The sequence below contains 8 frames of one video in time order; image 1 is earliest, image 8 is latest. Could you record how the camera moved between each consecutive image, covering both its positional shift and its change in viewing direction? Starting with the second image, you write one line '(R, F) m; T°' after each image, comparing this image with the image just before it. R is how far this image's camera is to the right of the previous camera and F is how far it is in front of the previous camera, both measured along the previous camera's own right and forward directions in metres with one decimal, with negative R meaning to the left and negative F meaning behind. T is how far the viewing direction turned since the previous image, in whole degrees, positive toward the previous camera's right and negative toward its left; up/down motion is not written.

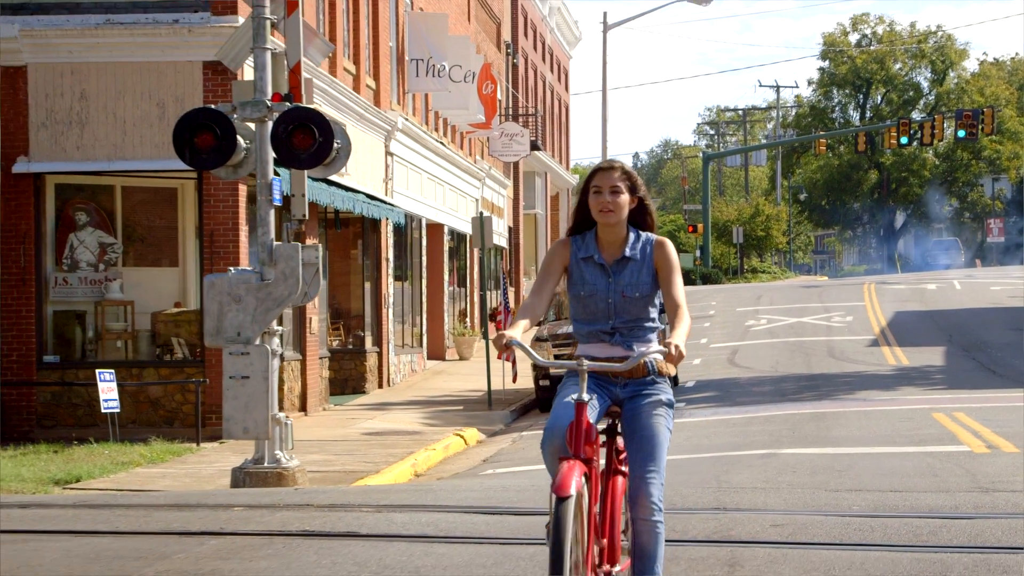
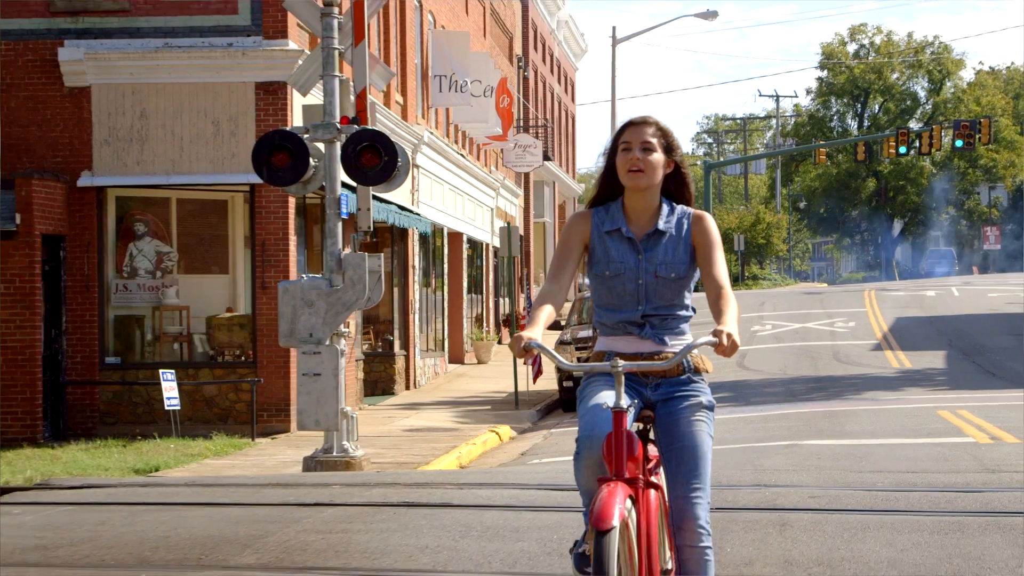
(-0.4, -1.0) m; 0°
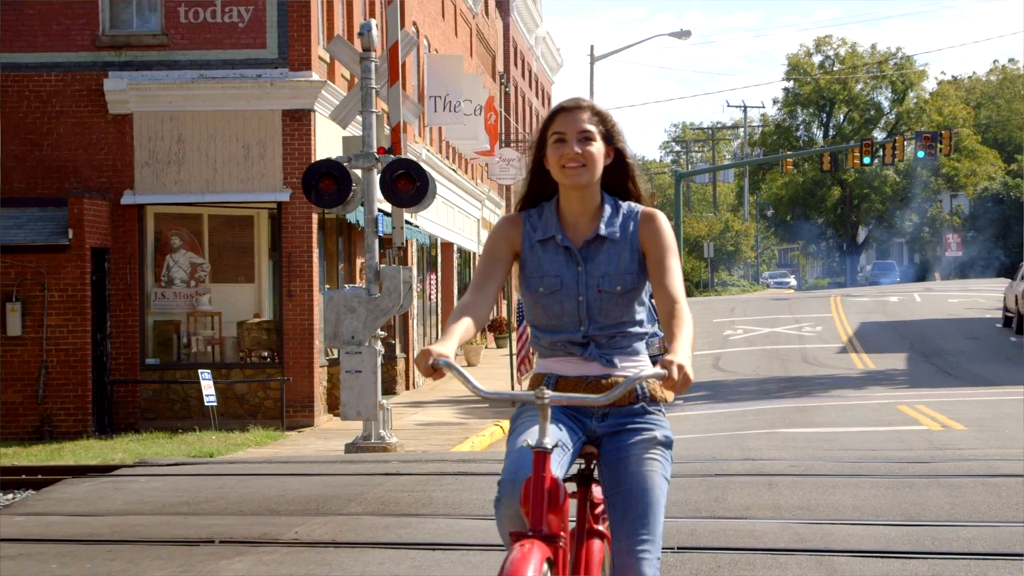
(-0.5, -1.6) m; +1°
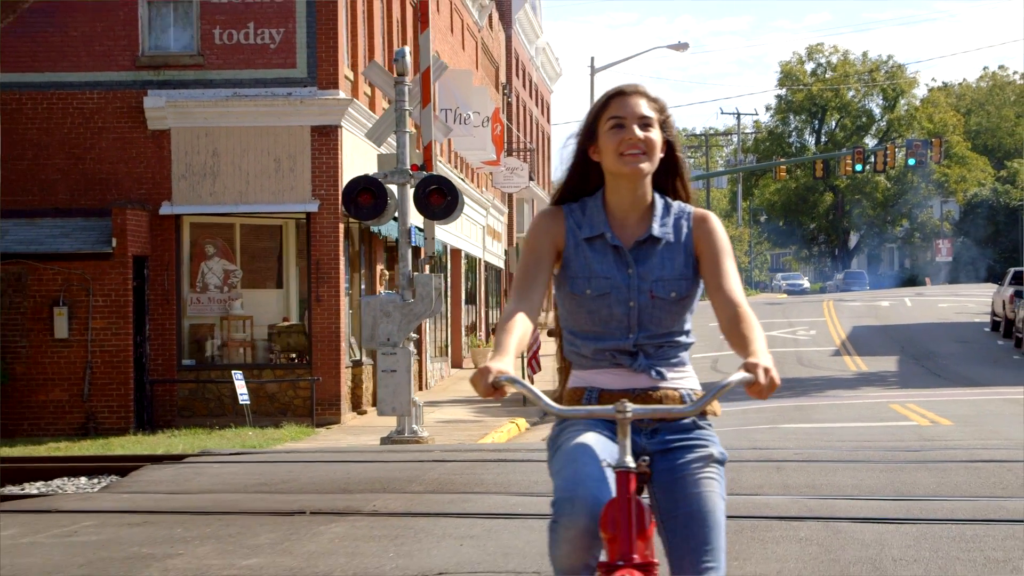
(-0.3, -1.1) m; 0°
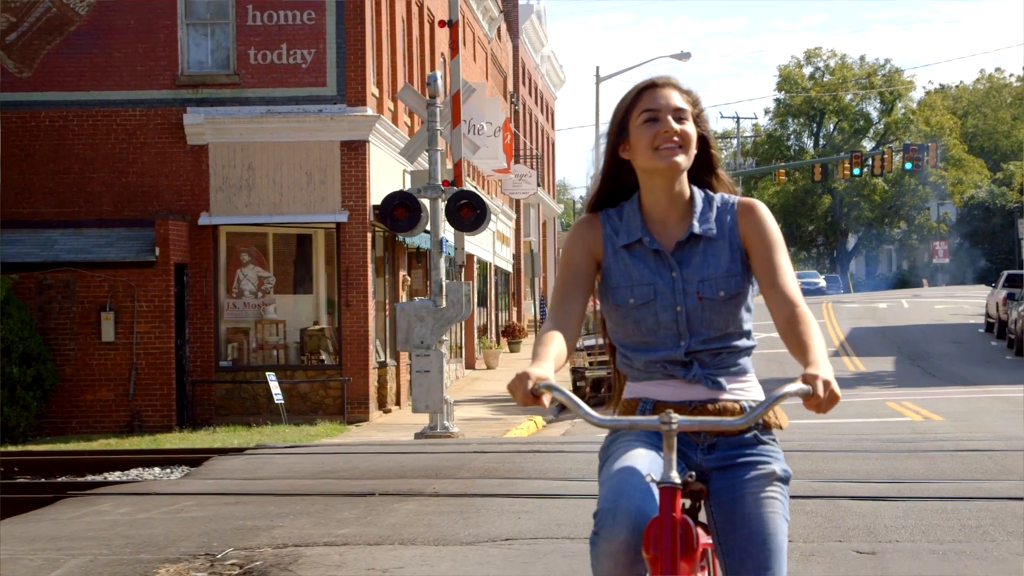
(-0.3, -1.1) m; 0°
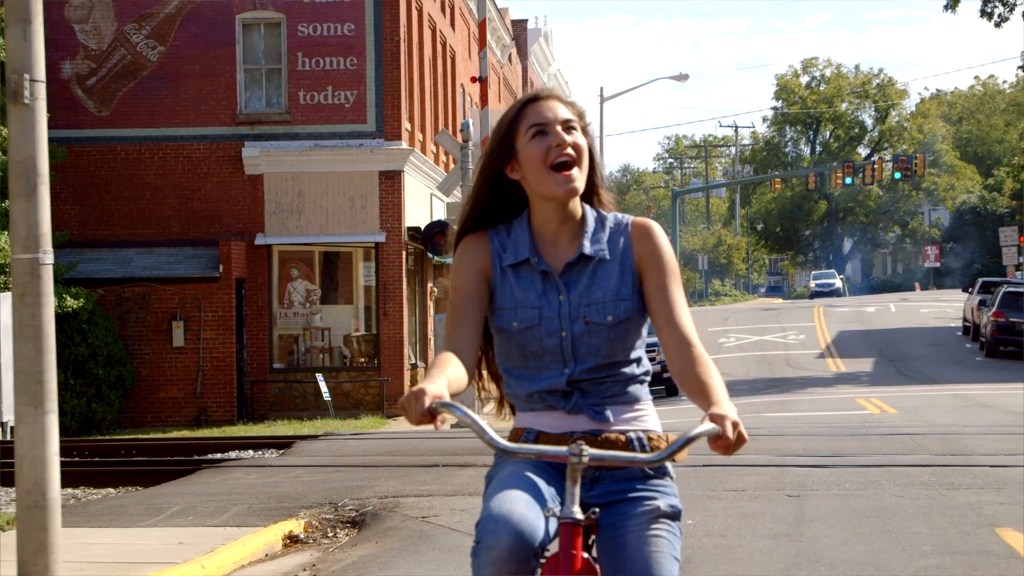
(-0.3, -2.7) m; 0°
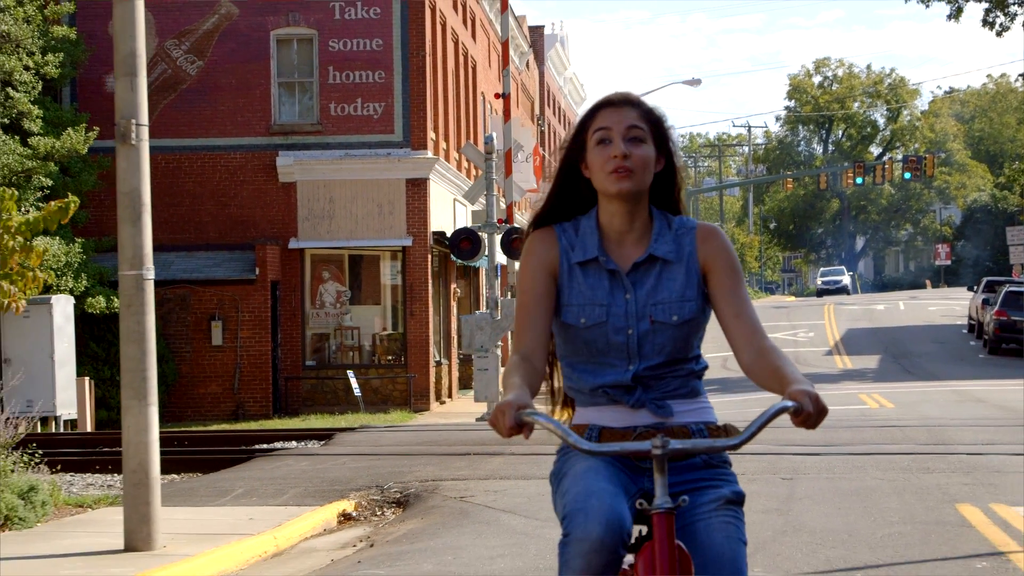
(-0.1, -1.2) m; -1°
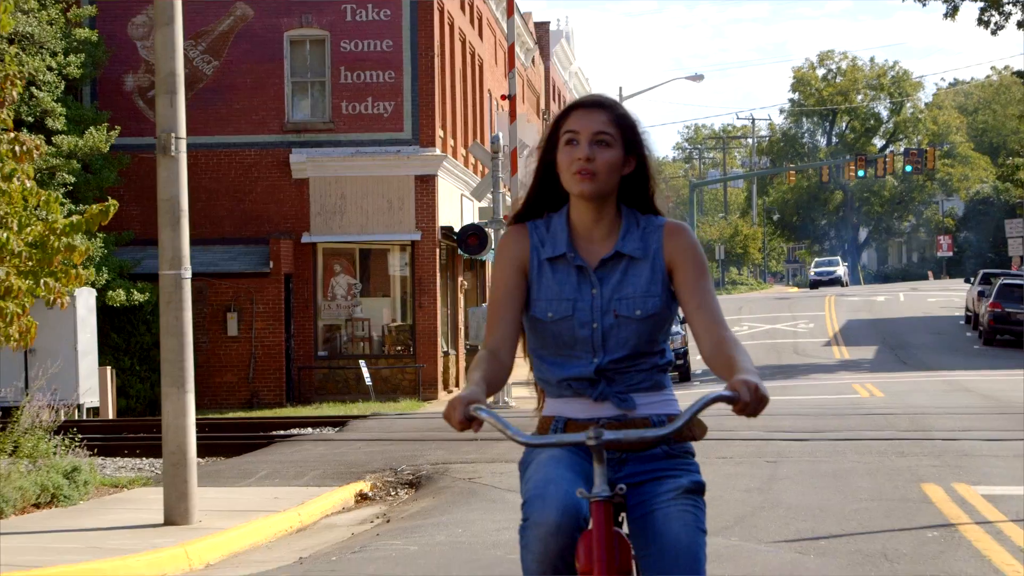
(0.0, -0.8) m; 0°
